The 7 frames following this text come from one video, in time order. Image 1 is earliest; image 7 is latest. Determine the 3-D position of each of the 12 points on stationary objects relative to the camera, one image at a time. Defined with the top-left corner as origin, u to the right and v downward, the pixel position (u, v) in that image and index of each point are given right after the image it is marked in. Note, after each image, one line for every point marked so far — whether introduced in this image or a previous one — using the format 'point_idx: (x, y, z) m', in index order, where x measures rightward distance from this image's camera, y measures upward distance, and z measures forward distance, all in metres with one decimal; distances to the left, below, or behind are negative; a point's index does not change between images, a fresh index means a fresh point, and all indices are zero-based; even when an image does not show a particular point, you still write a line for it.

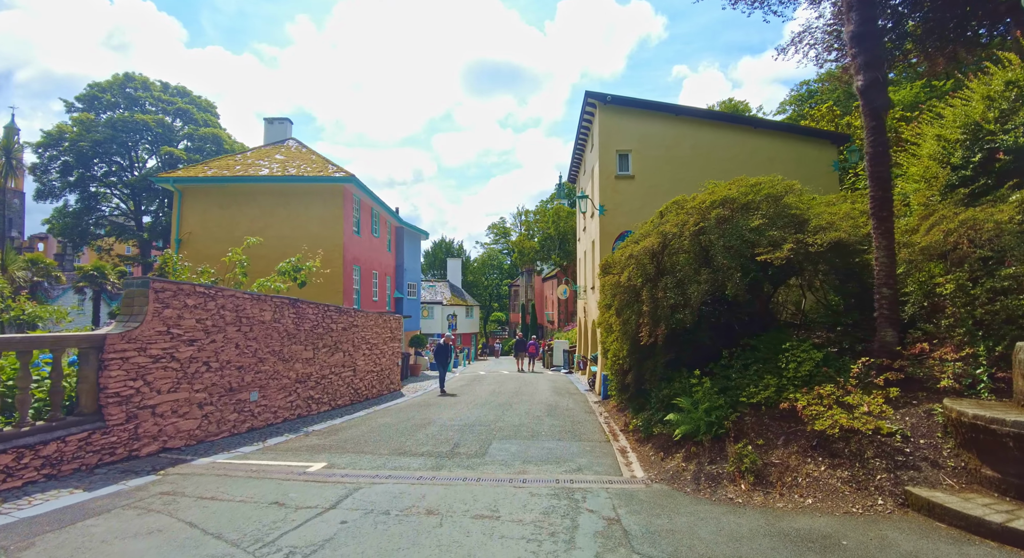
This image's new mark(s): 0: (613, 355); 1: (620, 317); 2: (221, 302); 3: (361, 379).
0: (+1.8, -1.4, +10.0) m
1: (+1.8, -0.6, +9.1) m
2: (-5.0, -0.4, +9.6) m
3: (-4.1, -2.8, +15.1) m
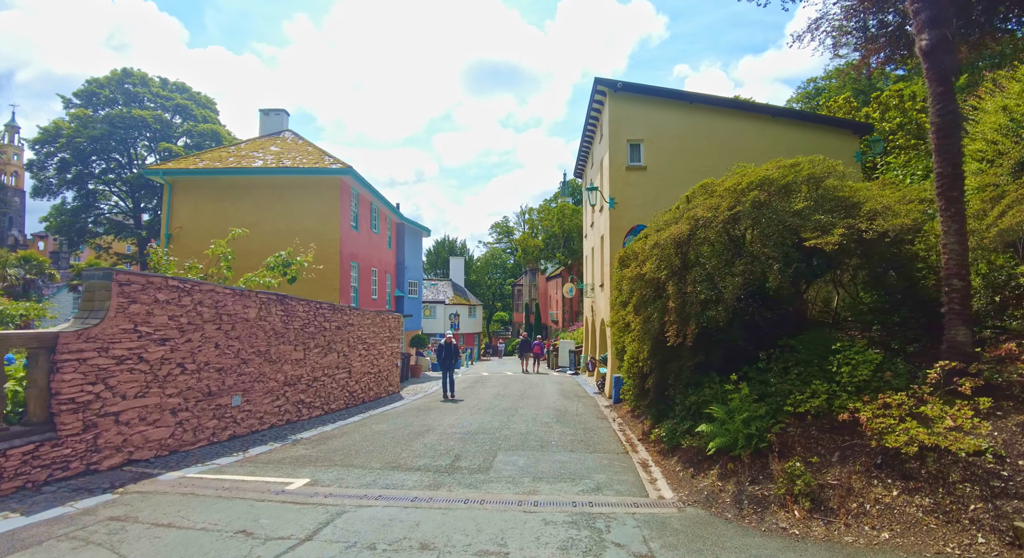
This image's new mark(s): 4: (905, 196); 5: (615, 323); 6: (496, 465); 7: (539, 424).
0: (+1.9, -1.3, +9.1) m
1: (+1.9, -0.5, +8.2) m
2: (-4.9, -0.3, +8.7) m
3: (-4.0, -2.7, +14.3) m
4: (+5.1, +1.1, +7.2) m
5: (+2.0, -0.9, +10.9) m
6: (-0.2, -2.4, +7.2) m
7: (+0.5, -2.7, +10.3) m
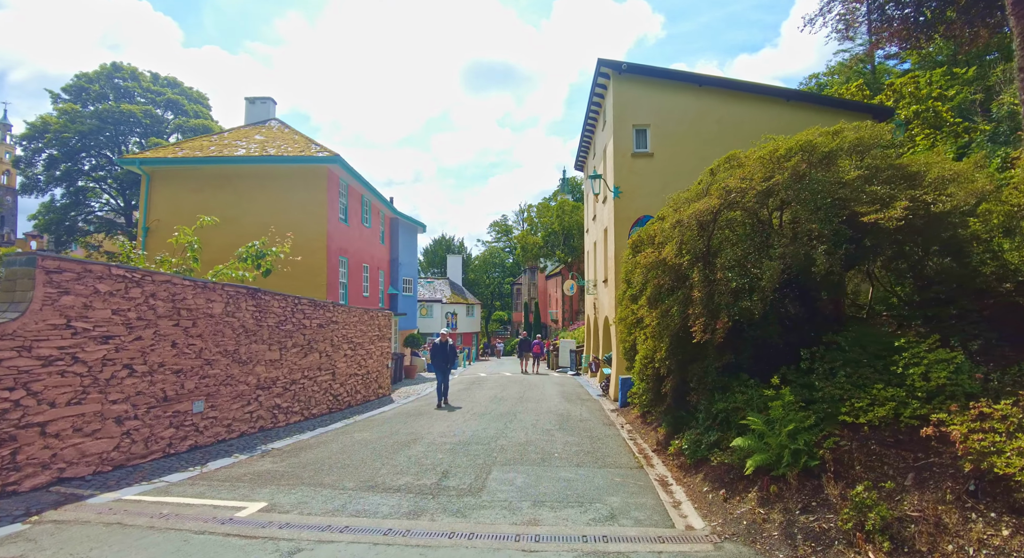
0: (+1.9, -1.2, +8.0) m
1: (+1.9, -0.4, +7.1) m
2: (-5.0, -0.1, +7.6) m
3: (-4.0, -2.5, +13.2) m
4: (+5.1, +1.3, +6.1) m
5: (+2.0, -0.7, +9.8) m
6: (-0.2, -2.3, +6.1) m
7: (+0.5, -2.6, +9.2) m
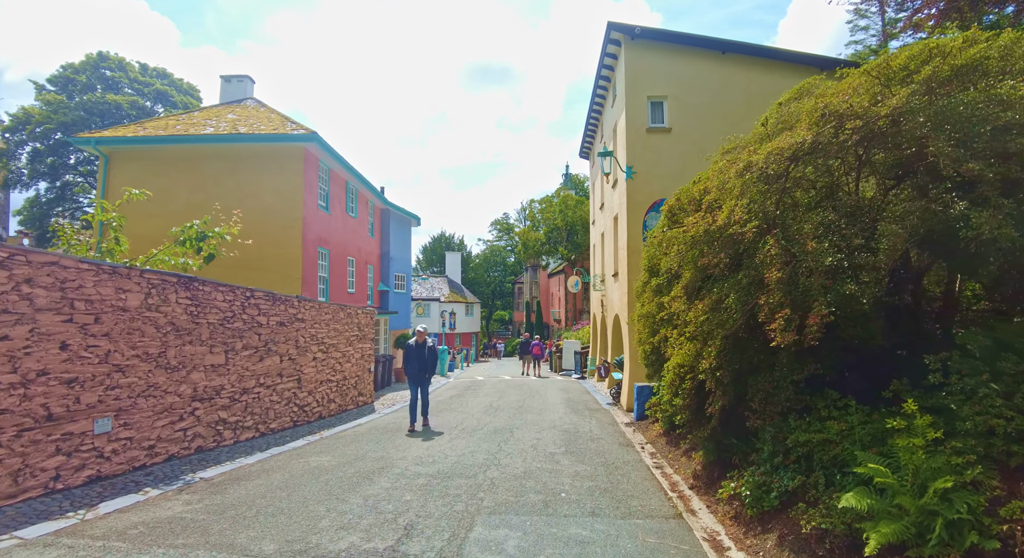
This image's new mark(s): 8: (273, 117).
0: (+1.8, -1.0, +6.1) m
1: (+1.8, -0.2, +5.2) m
2: (-5.0, +0.1, +5.7) m
3: (-4.1, -2.3, +11.3) m
4: (+5.0, +1.5, +4.2) m
5: (+1.9, -0.5, +7.9) m
6: (-0.3, -2.1, +4.2) m
7: (+0.4, -2.4, +7.3) m
8: (-7.4, +5.0, +17.1) m
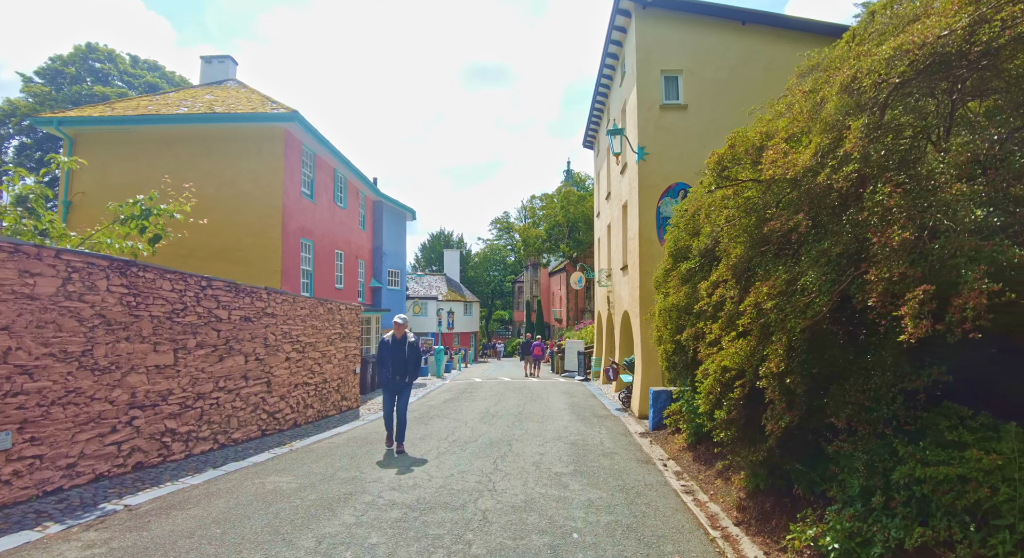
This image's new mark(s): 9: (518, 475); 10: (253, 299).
0: (+1.8, -0.8, +4.8) m
1: (+1.8, 0.0, +3.9) m
2: (-5.1, +0.3, +4.4) m
3: (-4.1, -2.1, +10.0) m
4: (+5.0, +1.6, +2.9) m
5: (+1.9, -0.4, +6.6) m
6: (-0.4, -1.9, +2.9) m
7: (+0.4, -2.2, +6.0) m
8: (-7.4, +5.2, +15.8) m
9: (+0.1, -2.2, +6.2) m
10: (-4.3, -0.3, +9.2) m
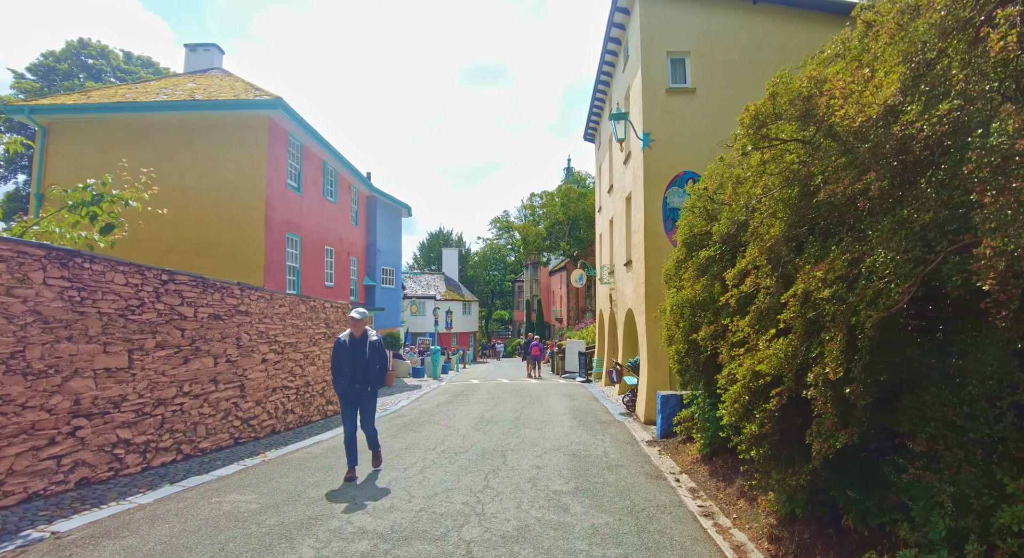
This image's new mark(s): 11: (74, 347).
0: (+1.7, -0.7, +4.0) m
1: (+1.7, +0.1, +3.2) m
2: (-5.1, +0.3, +3.6) m
3: (-4.2, -2.0, +9.2) m
4: (+4.9, +1.7, +2.1) m
5: (+1.8, -0.3, +5.8) m
6: (-0.4, -1.8, +2.1) m
7: (+0.3, -2.1, +5.2) m
8: (-7.5, +5.3, +15.0) m
9: (0.0, -2.1, +5.4) m
10: (-4.3, -0.2, +8.4) m
11: (-4.7, -0.7, +6.0) m
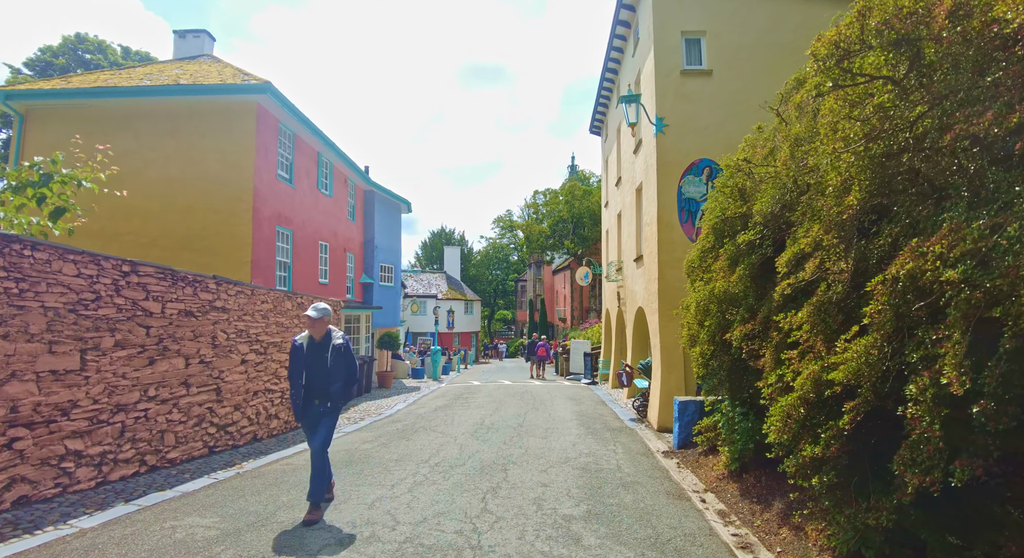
0: (+1.7, -0.6, +3.2) m
1: (+1.7, +0.2, +2.3) m
2: (-5.1, +0.4, +2.9) m
3: (-4.2, -1.9, +8.4) m
4: (+4.9, +1.8, +1.3) m
5: (+1.8, -0.2, +5.0) m
6: (-0.4, -1.7, +1.3) m
7: (+0.3, -2.0, +4.4) m
8: (-7.4, +5.4, +14.3) m
9: (0.0, -2.0, +4.6) m
10: (-4.3, -0.1, +7.6) m
11: (-4.7, -0.6, +5.2) m
